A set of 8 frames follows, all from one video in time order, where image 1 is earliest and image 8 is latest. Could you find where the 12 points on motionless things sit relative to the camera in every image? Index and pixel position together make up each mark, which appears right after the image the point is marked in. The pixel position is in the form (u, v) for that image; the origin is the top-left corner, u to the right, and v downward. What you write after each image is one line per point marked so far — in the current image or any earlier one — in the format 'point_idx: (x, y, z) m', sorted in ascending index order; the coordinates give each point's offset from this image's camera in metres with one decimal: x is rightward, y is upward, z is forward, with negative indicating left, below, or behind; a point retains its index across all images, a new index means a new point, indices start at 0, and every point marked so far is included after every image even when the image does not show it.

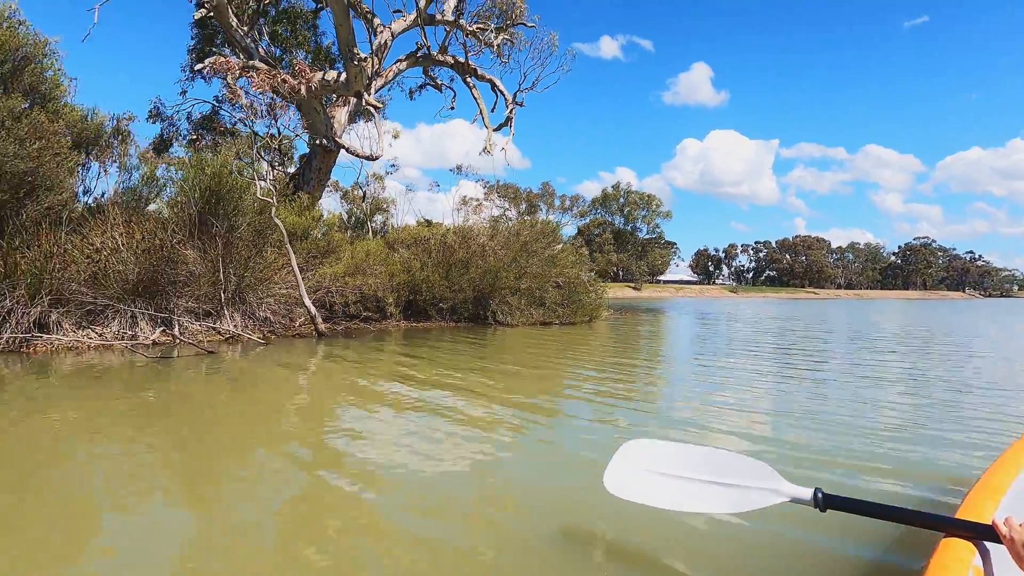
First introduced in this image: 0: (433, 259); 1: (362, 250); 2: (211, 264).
0: (-2.2, +0.8, +14.7) m
1: (-3.8, +1.0, +13.7) m
2: (-5.7, +0.5, +9.9) m
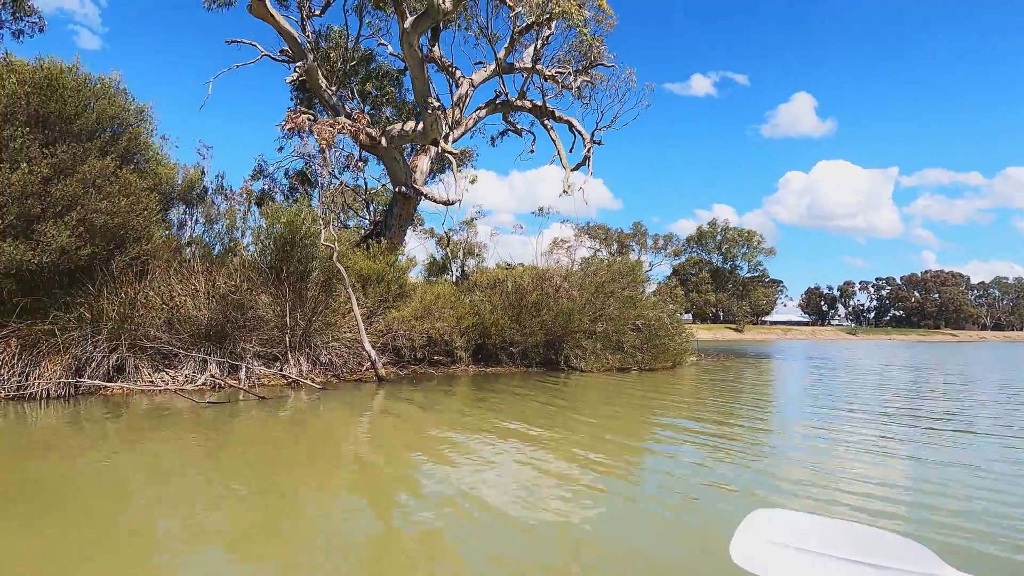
0: (-0.2, -0.4, +14.3) m
1: (-2.0, -0.2, +13.6) m
2: (-4.5, -0.4, +10.2) m
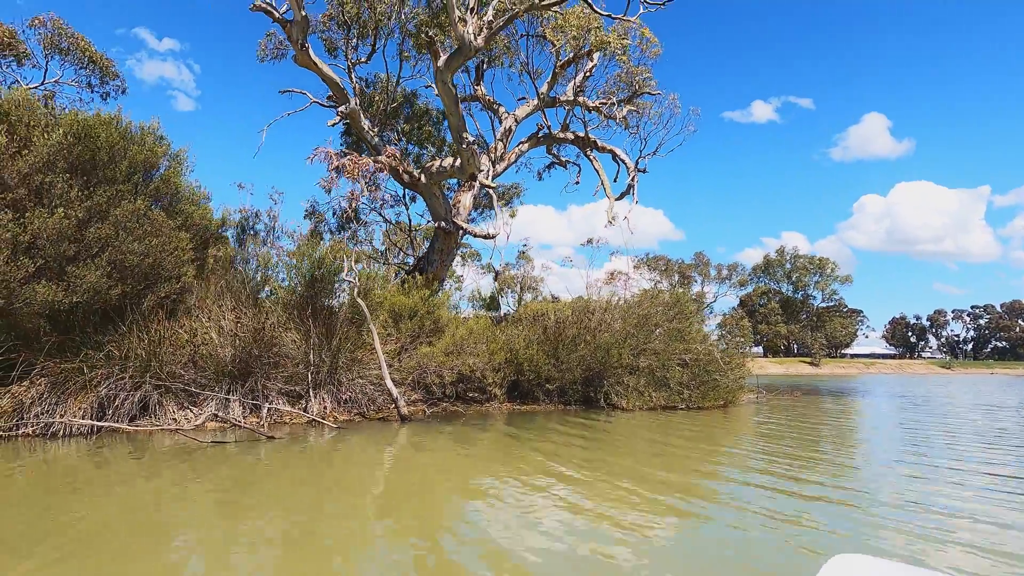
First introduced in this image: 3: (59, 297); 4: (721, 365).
0: (+0.7, -1.3, +13.8) m
1: (-1.2, -1.0, +13.3) m
2: (-4.0, -1.1, +10.1) m
3: (-6.6, -0.1, +7.9) m
4: (+5.8, -2.1, +14.8) m
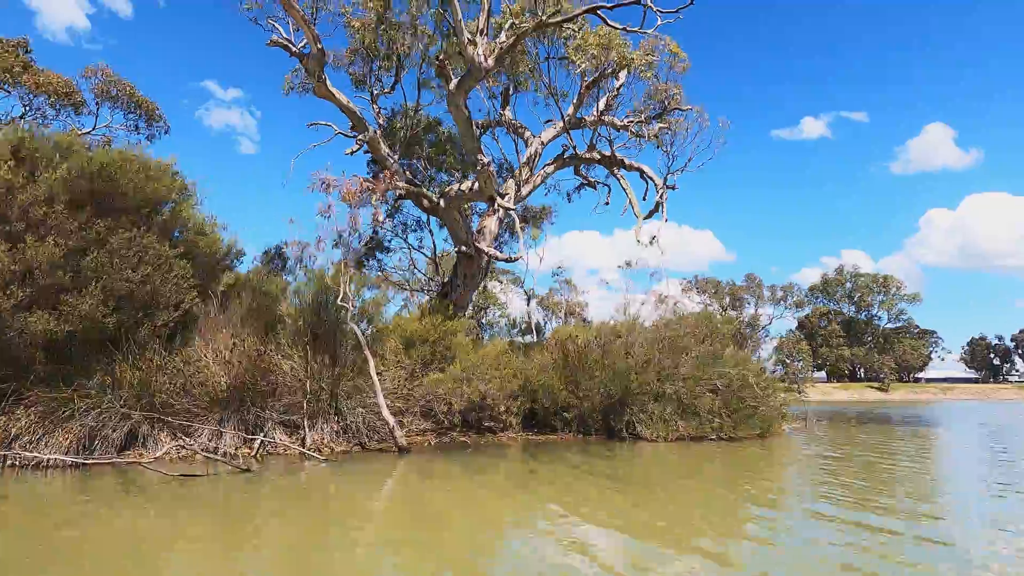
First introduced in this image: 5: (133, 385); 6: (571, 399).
0: (+1.1, -1.8, +13.1) m
1: (-0.8, -1.6, +12.8) m
2: (-3.9, -1.6, +9.9) m
3: (-6.8, -0.6, +7.9) m
4: (+6.3, -2.6, +13.6) m
5: (-6.1, -1.6, +8.6) m
6: (+1.4, -2.7, +12.9) m
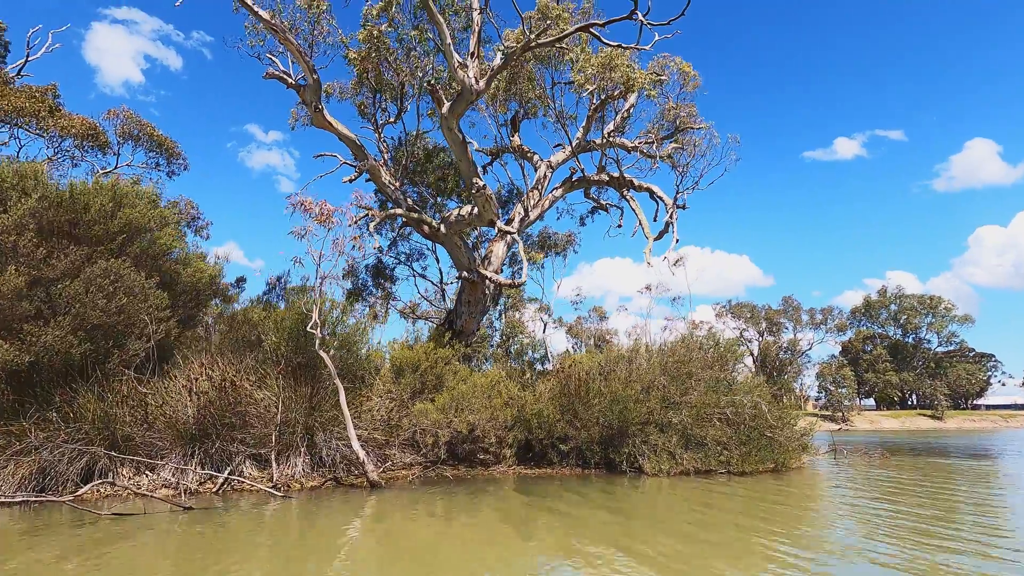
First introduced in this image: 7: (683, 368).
0: (+0.9, -2.4, +12.4) m
1: (-1.0, -2.2, +12.2) m
2: (-4.3, -2.0, +9.5) m
3: (-7.2, -1.0, +7.7) m
4: (+6.2, -3.1, +12.6) m
5: (-6.5, -2.0, +8.4) m
6: (+1.3, -3.2, +12.1) m
7: (+4.0, -1.8, +12.5) m
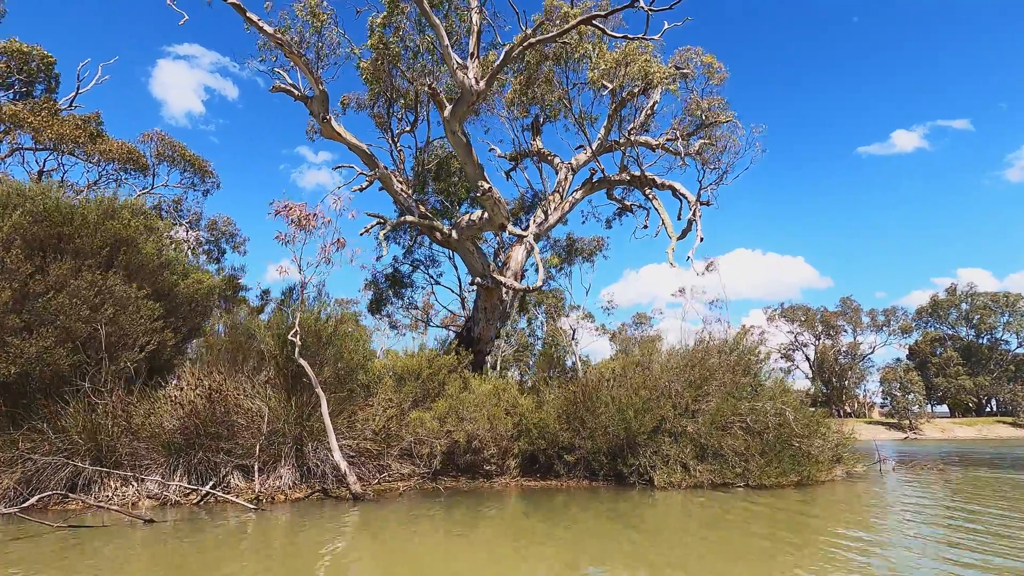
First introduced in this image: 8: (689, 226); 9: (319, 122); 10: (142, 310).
0: (+1.0, -2.4, +11.8) m
1: (-0.9, -2.3, +11.7) m
2: (-4.4, -2.2, +9.3) m
3: (-7.5, -1.2, +7.9) m
4: (+6.3, -3.0, +11.5) m
5: (-6.7, -2.2, +8.4) m
6: (+1.4, -3.2, +11.4) m
7: (+4.0, -1.8, +11.7) m
8: (+5.9, +2.0, +17.8) m
9: (-5.7, +4.8, +15.8) m
10: (-6.5, -0.4, +9.5) m
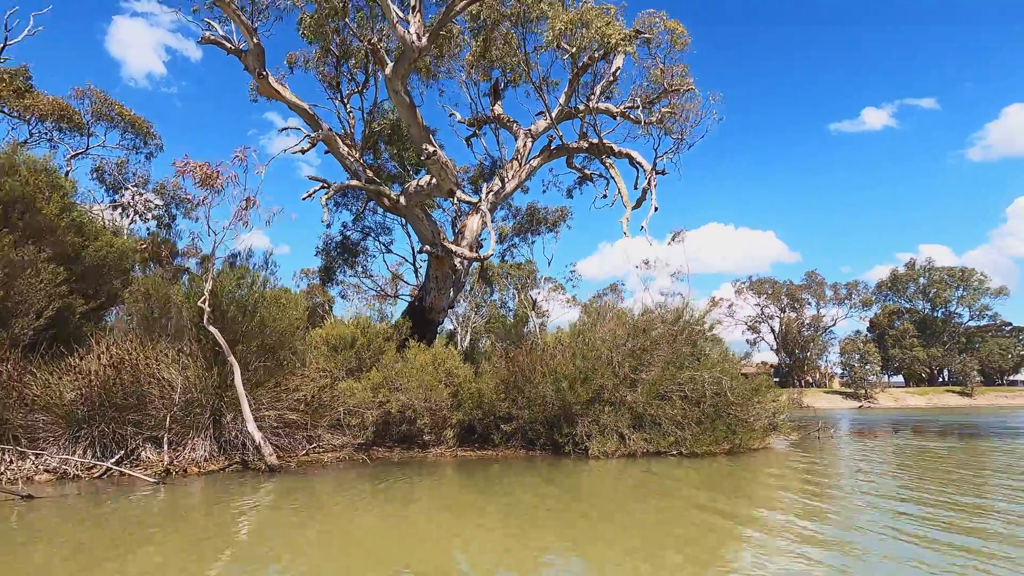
0: (-0.3, -1.7, +11.5) m
1: (-2.2, -1.5, +11.4) m
2: (-5.6, -1.6, +8.9) m
3: (-8.6, -0.7, +7.2) m
4: (+4.9, -2.3, +11.6) m
5: (-7.9, -1.6, +7.8) m
6: (0.0, -2.5, +11.3) m
7: (+2.7, -1.1, +11.6) m
8: (+4.3, +3.0, +17.6) m
9: (-7.1, +5.8, +14.8) m
10: (-7.7, +0.2, +8.9) m
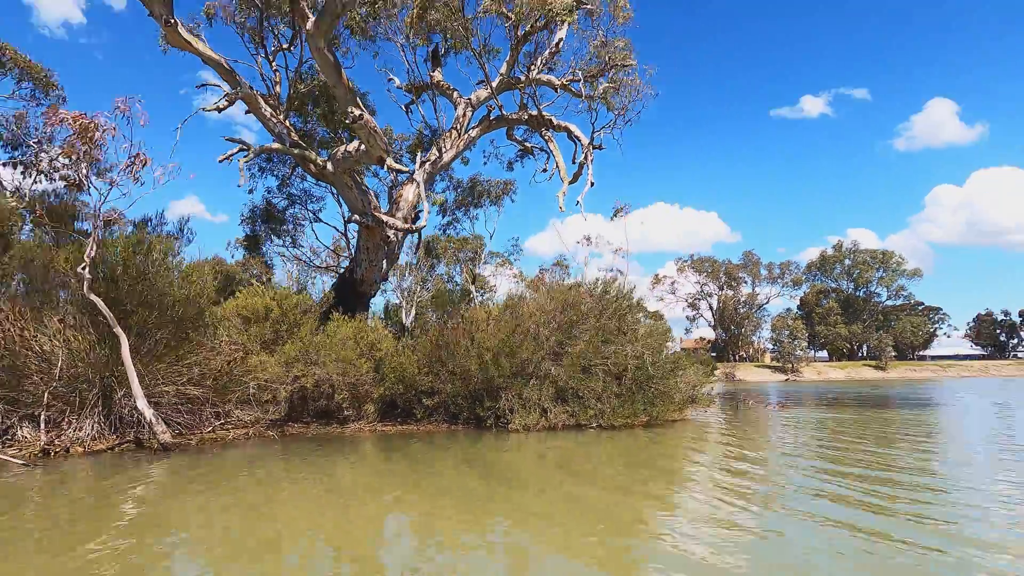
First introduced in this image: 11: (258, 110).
0: (-1.9, -1.1, +11.3) m
1: (-3.8, -0.9, +11.0) m
2: (-6.9, -1.1, +8.1) m
3: (-9.8, -0.2, +6.1) m
4: (+3.3, -1.8, +11.8) m
5: (-9.1, -1.1, +6.9) m
6: (-1.5, -2.0, +11.1) m
7: (+1.1, -0.6, +11.5) m
8: (+2.2, +3.8, +17.5) m
9: (-8.8, +6.6, +13.6) m
10: (-9.0, +0.8, +7.8) m
11: (-7.4, +5.1, +15.7) m
